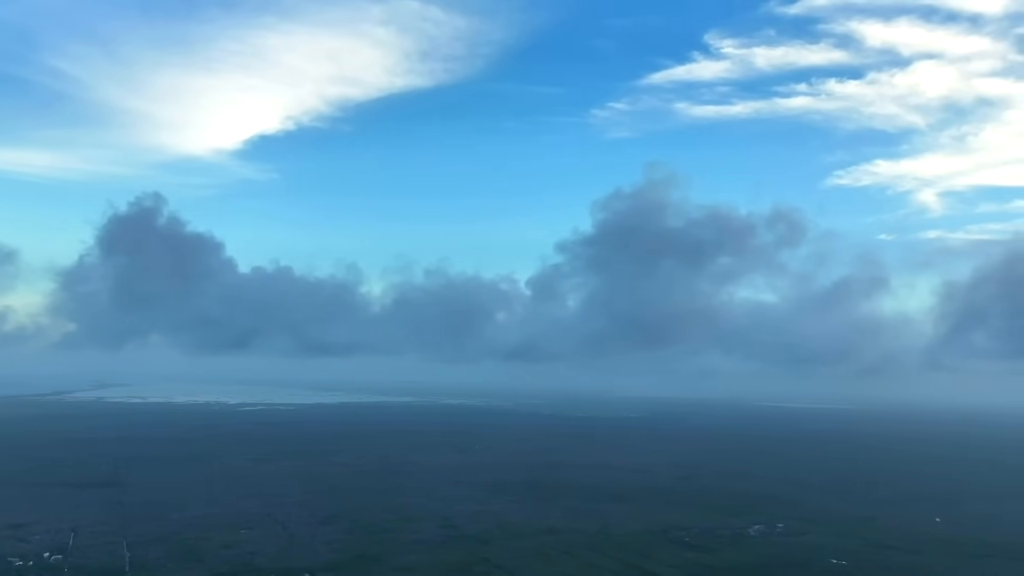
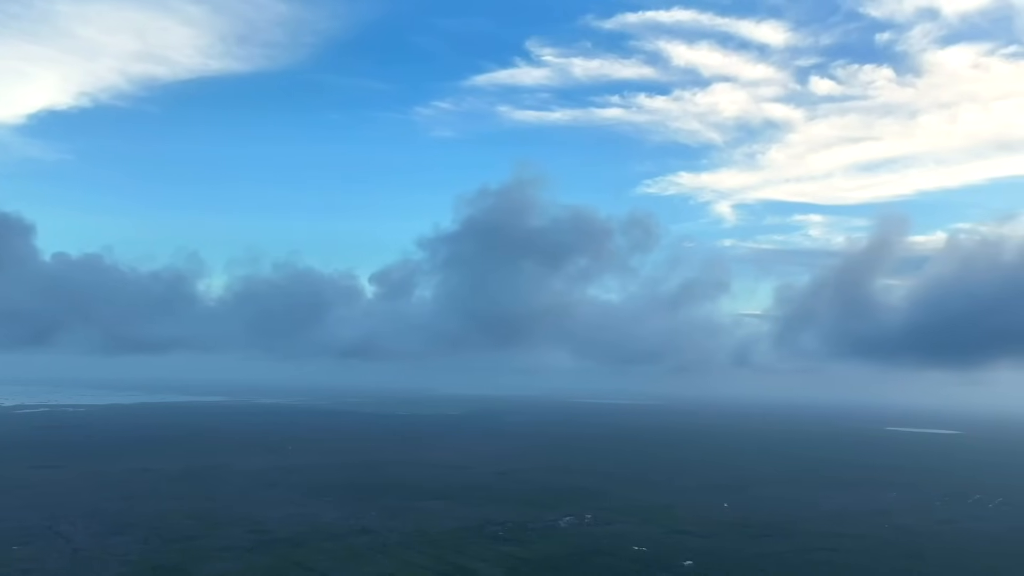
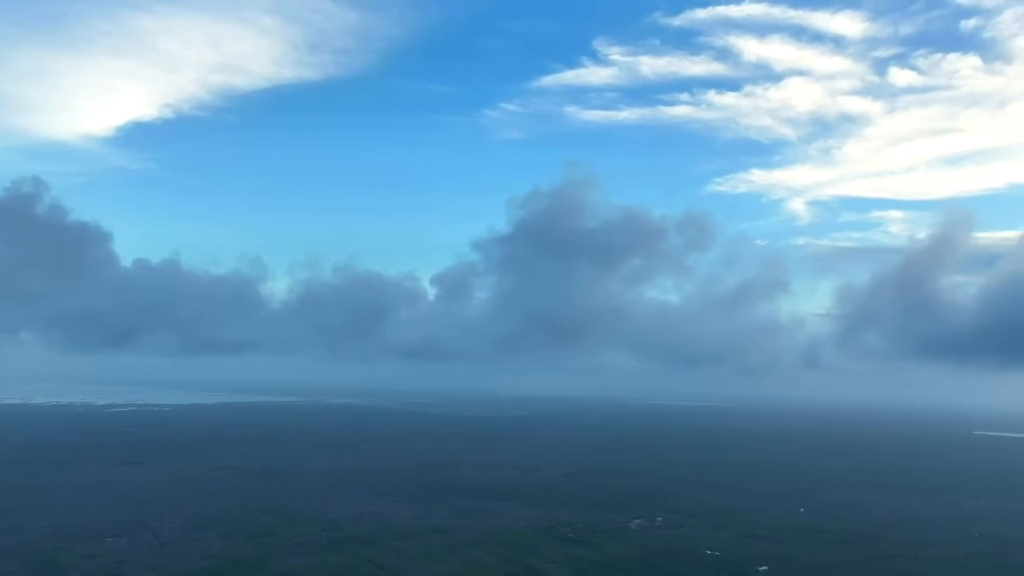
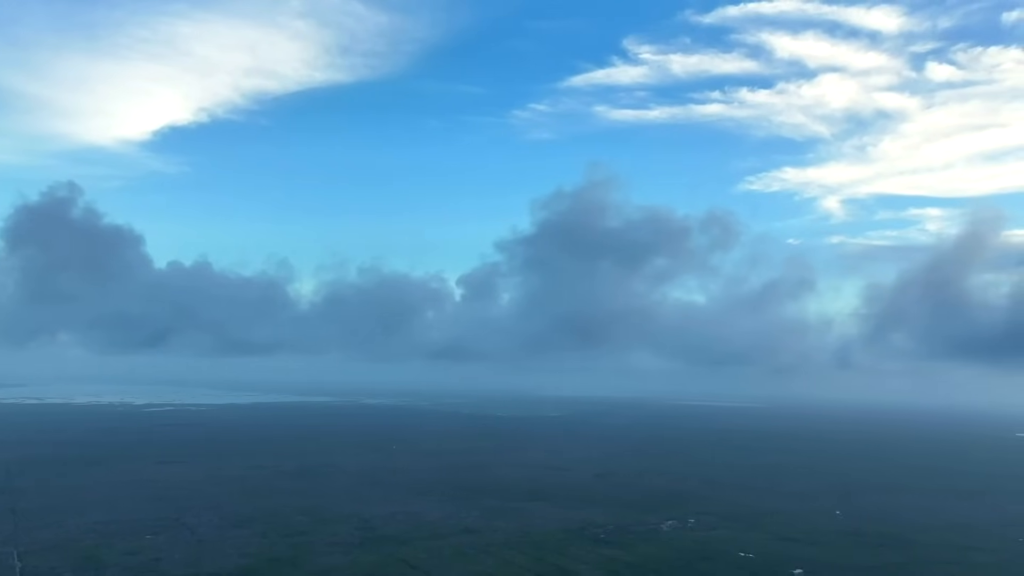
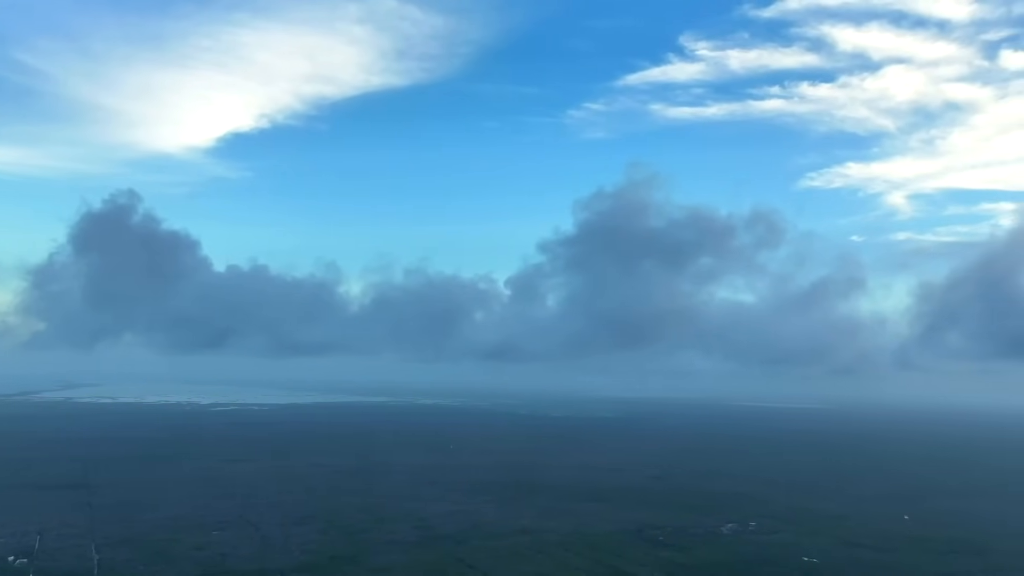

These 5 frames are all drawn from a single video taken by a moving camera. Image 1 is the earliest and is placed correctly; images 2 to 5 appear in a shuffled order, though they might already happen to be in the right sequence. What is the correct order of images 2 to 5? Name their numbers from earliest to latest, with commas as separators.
5, 4, 3, 2
